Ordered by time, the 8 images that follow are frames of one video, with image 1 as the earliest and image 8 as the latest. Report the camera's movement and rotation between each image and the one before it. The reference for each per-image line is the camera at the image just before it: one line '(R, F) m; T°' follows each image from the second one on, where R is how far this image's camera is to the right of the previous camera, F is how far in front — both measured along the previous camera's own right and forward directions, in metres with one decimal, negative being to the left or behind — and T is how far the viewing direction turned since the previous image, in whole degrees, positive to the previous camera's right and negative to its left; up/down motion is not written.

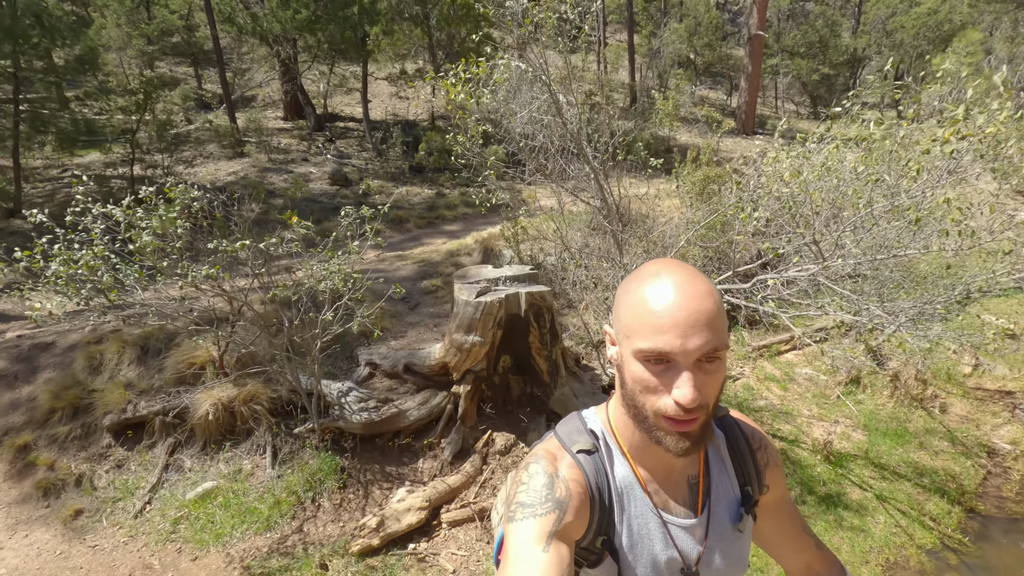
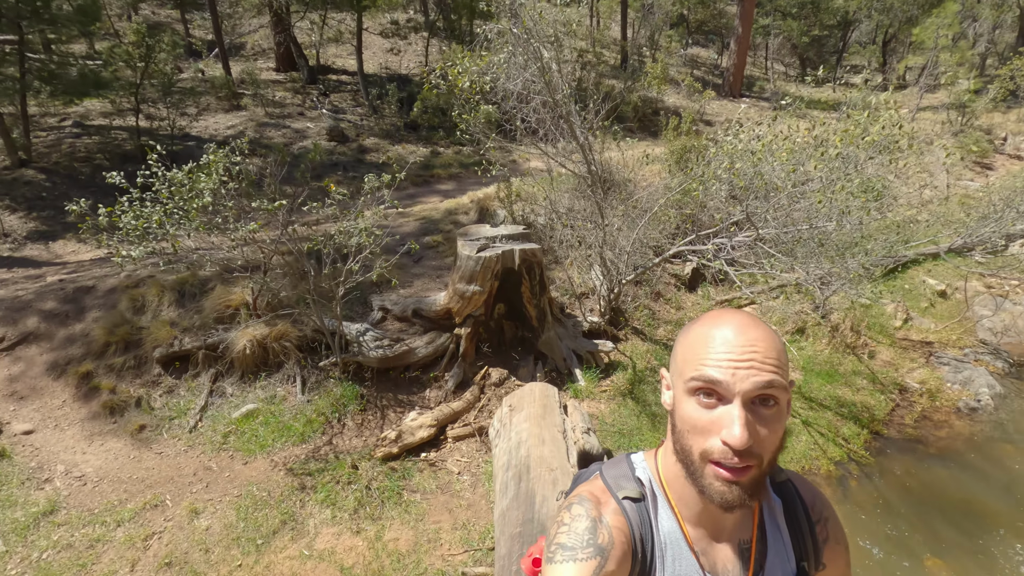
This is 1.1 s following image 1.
(-0.1, -0.7) m; +2°
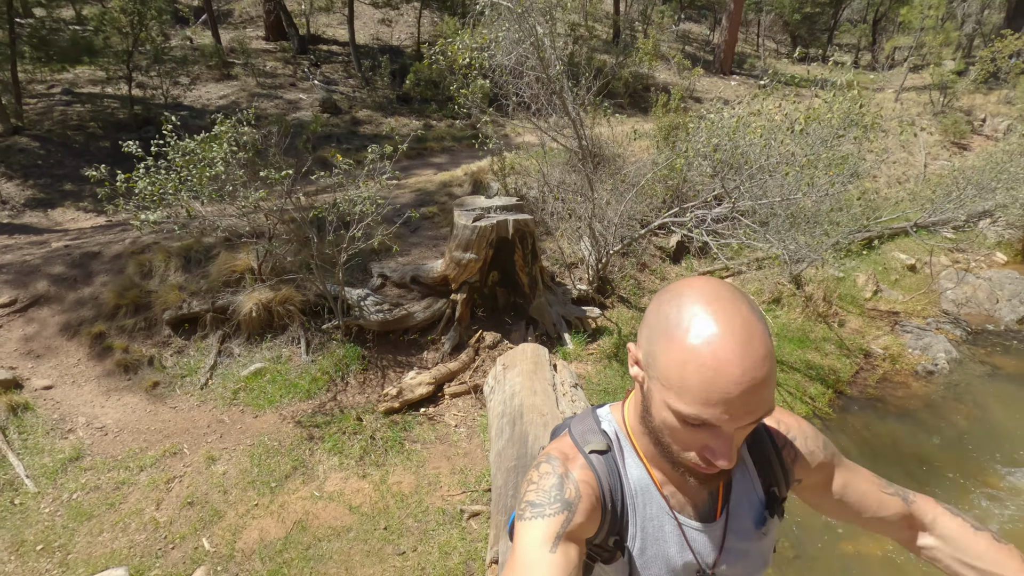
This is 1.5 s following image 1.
(0.0, -0.3) m; +1°
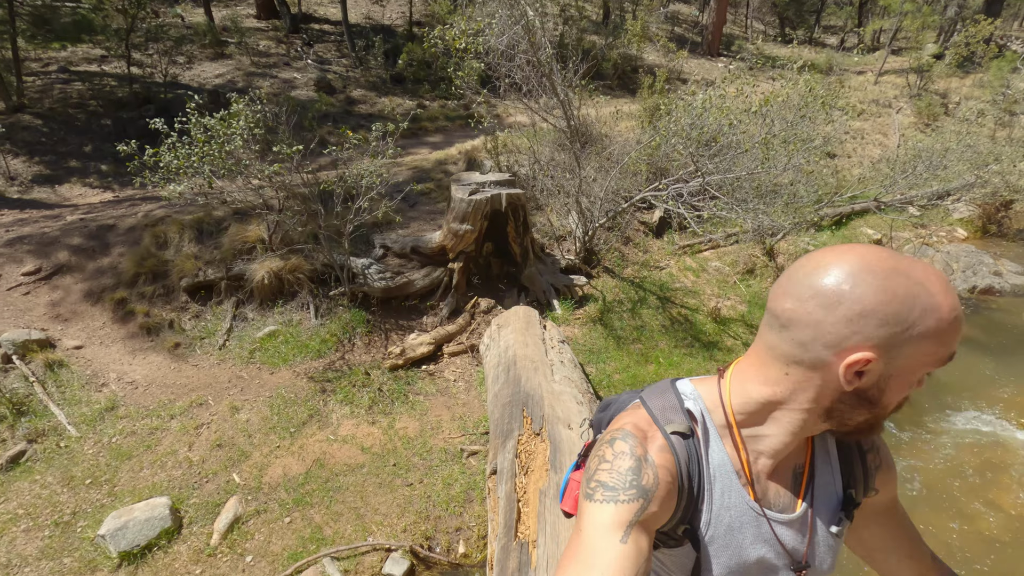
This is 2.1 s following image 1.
(0.0, -0.5) m; +1°
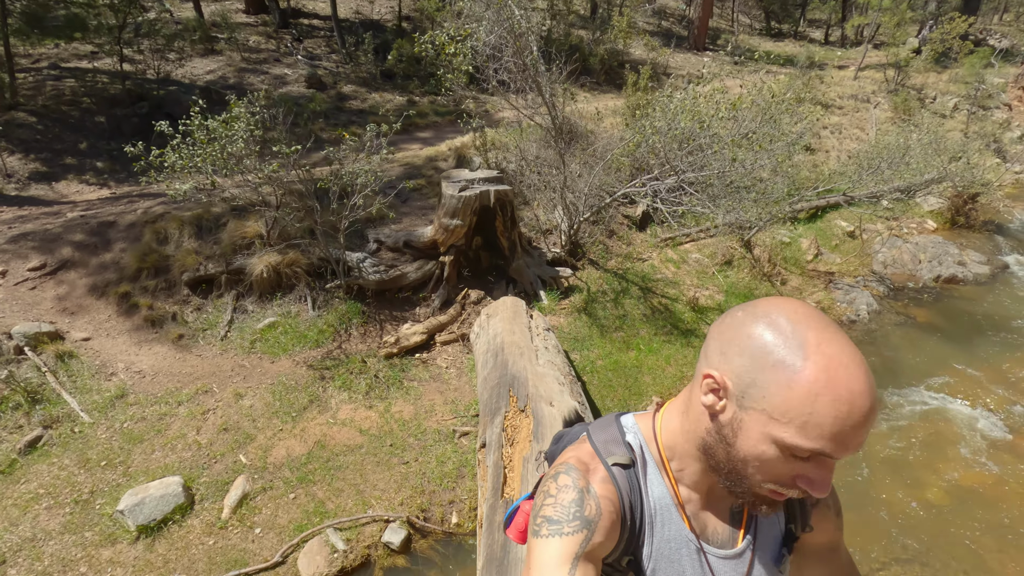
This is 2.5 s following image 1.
(0.0, -0.3) m; +1°
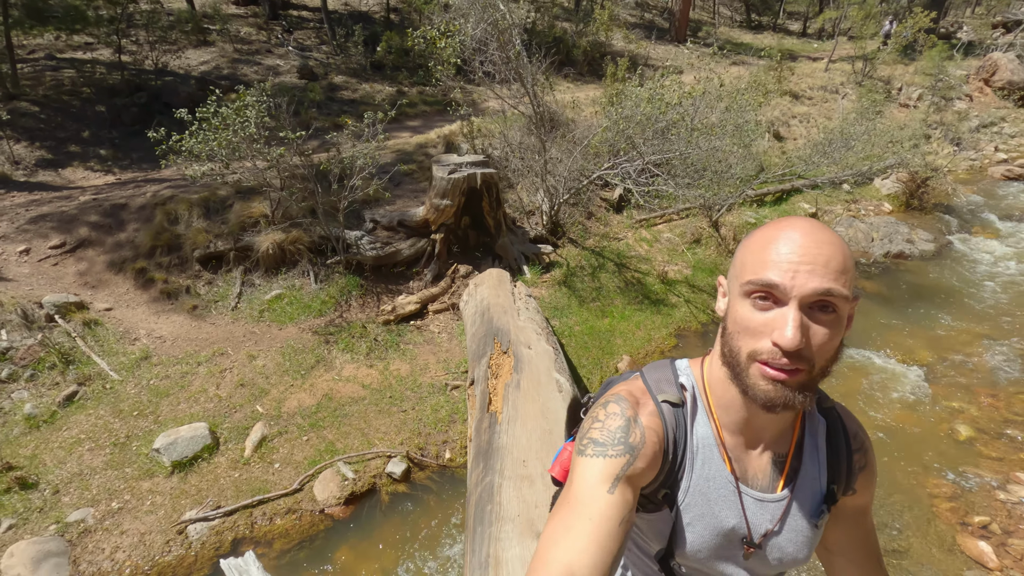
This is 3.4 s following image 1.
(0.0, -0.6) m; +1°
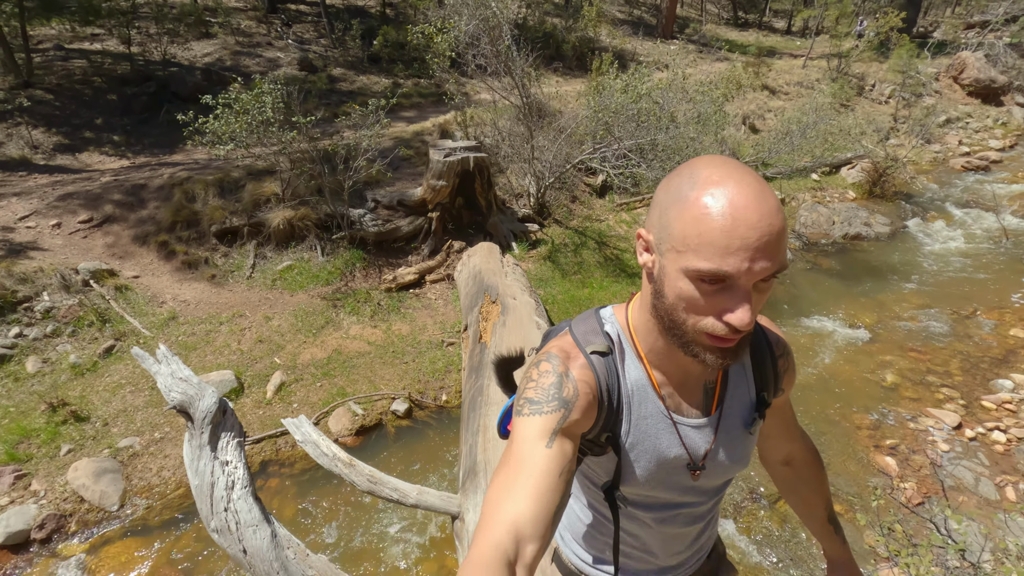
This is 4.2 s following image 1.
(0.0, -0.7) m; +1°
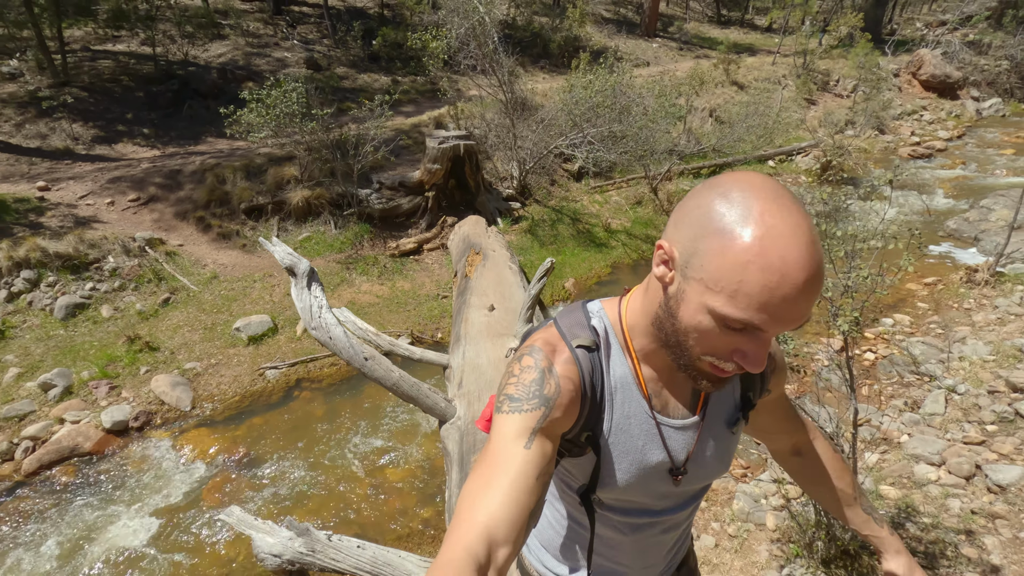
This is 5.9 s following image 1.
(+0.2, -1.3) m; 0°
